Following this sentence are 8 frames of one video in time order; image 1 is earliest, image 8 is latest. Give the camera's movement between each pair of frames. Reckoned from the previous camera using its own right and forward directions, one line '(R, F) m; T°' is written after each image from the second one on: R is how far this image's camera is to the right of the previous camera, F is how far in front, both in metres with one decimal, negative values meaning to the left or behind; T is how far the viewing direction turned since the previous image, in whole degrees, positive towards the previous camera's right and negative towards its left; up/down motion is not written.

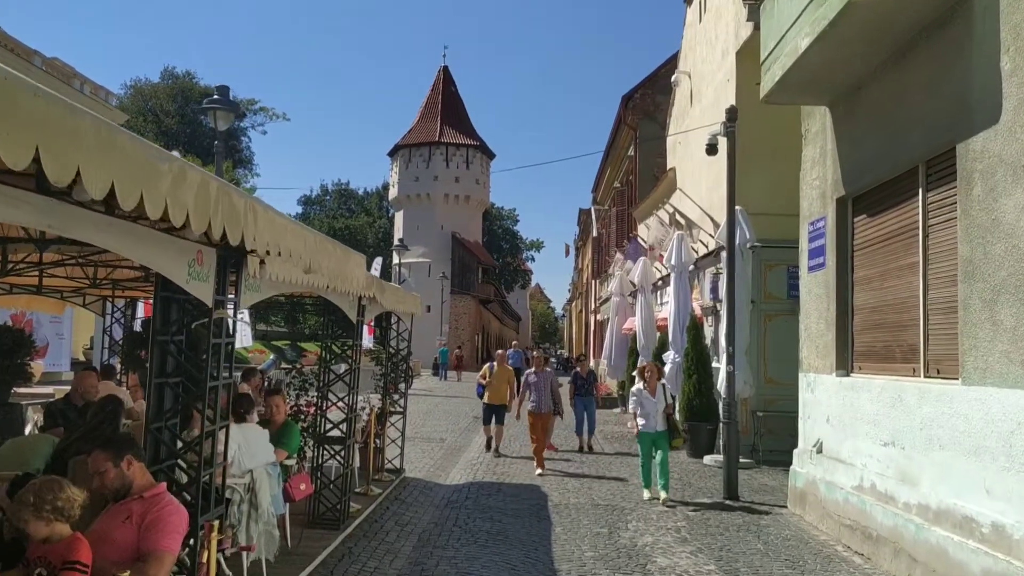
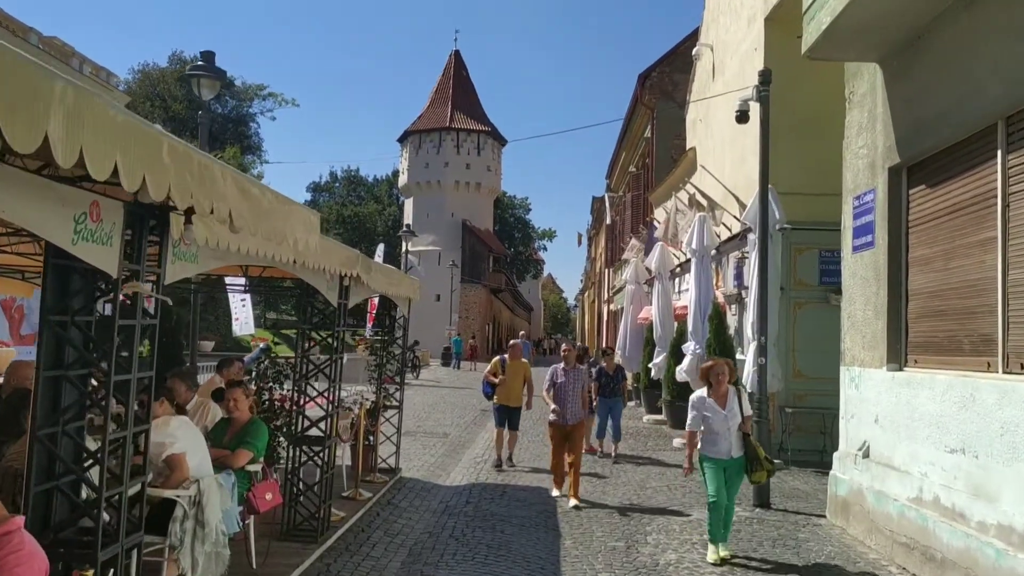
(+0.1, +1.0) m; -1°
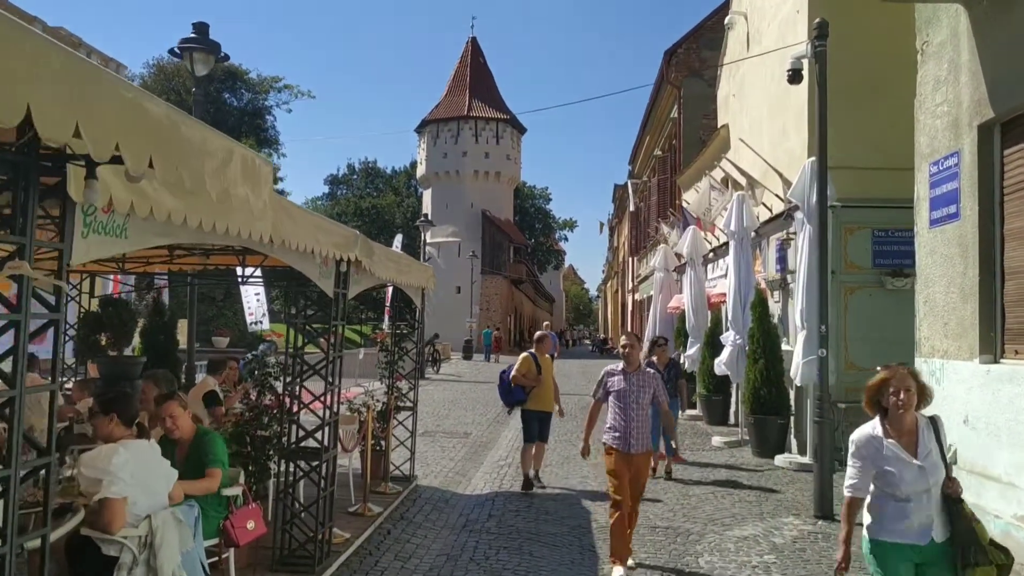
(0.0, +1.0) m; -1°
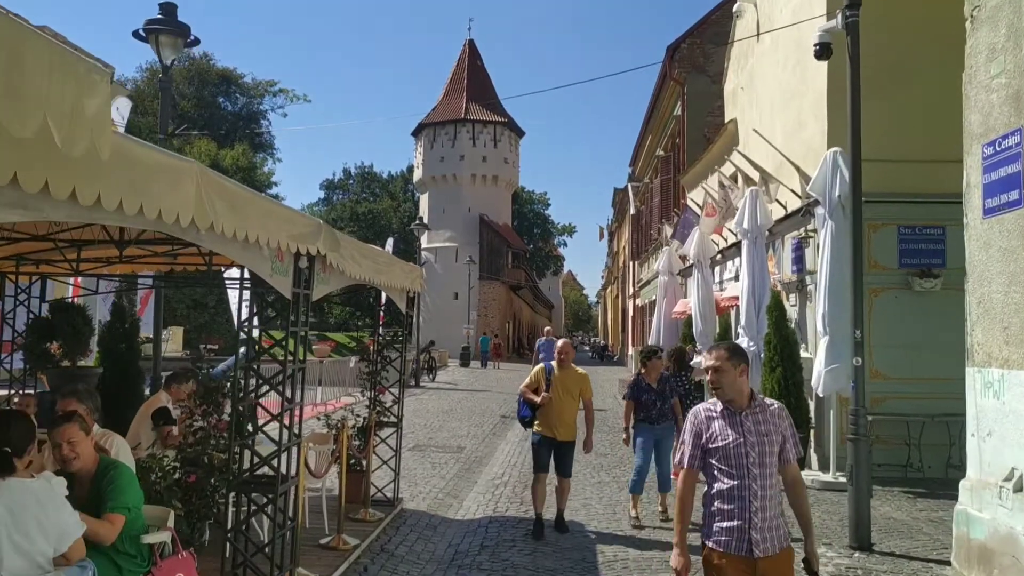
(0.0, +0.9) m; 0°
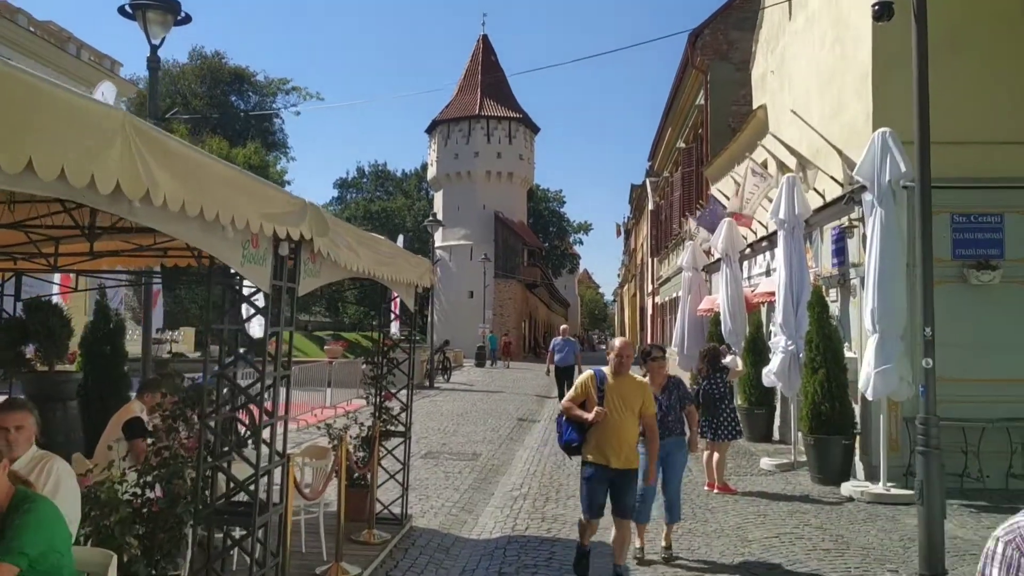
(0.0, +0.8) m; -1°
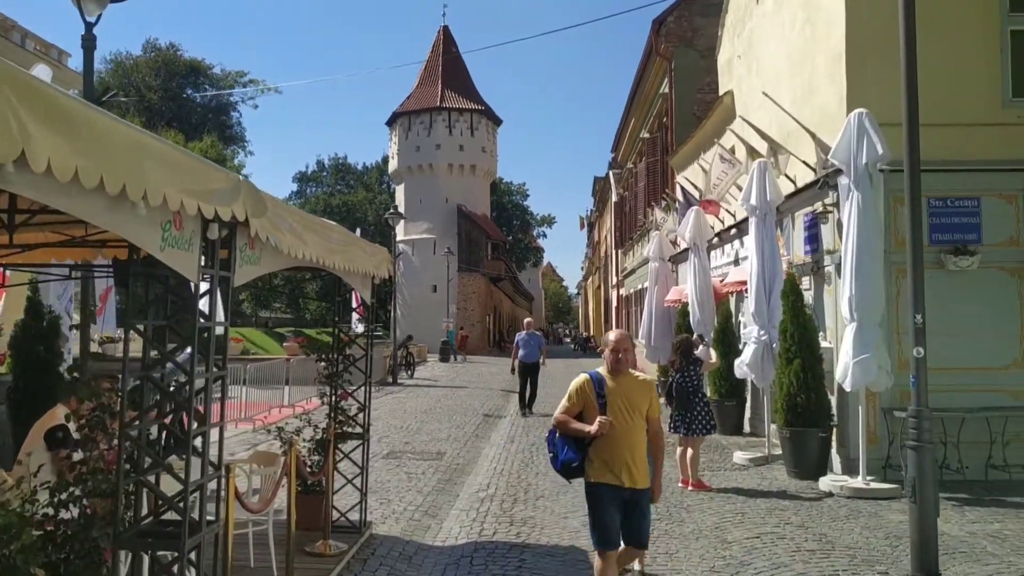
(0.0, +0.5) m; +3°
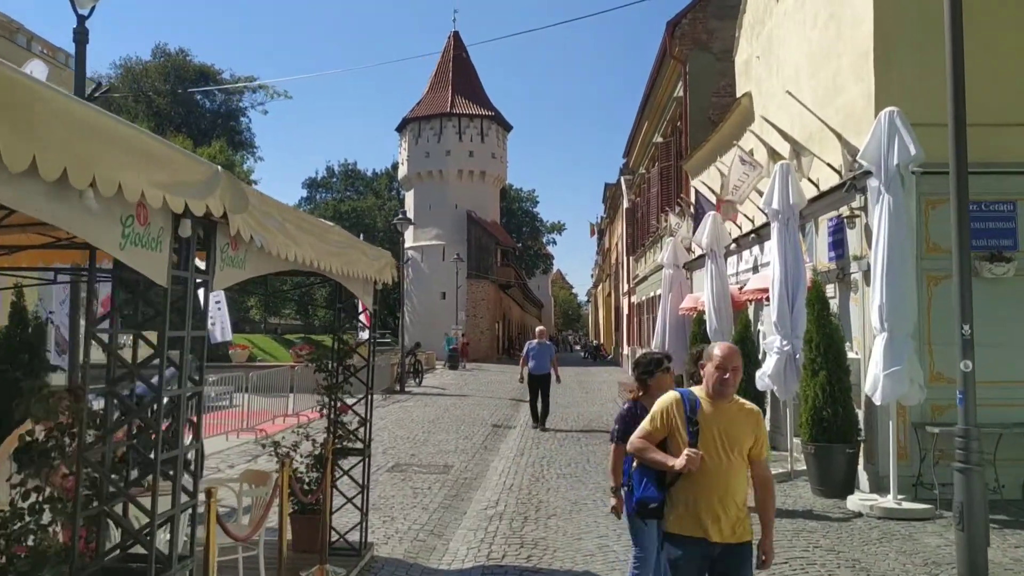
(0.0, +0.4) m; -1°
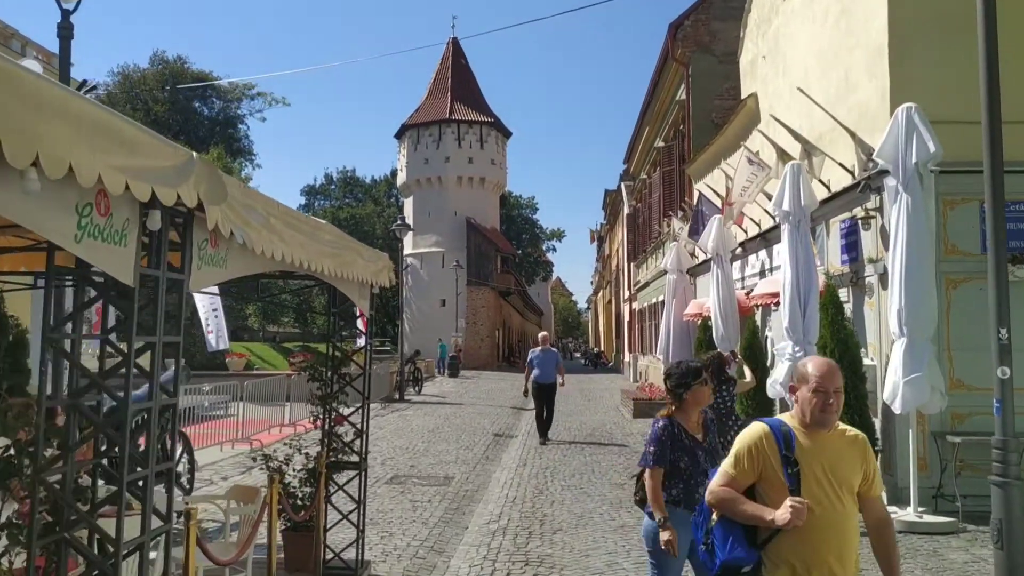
(0.0, +0.3) m; 0°
